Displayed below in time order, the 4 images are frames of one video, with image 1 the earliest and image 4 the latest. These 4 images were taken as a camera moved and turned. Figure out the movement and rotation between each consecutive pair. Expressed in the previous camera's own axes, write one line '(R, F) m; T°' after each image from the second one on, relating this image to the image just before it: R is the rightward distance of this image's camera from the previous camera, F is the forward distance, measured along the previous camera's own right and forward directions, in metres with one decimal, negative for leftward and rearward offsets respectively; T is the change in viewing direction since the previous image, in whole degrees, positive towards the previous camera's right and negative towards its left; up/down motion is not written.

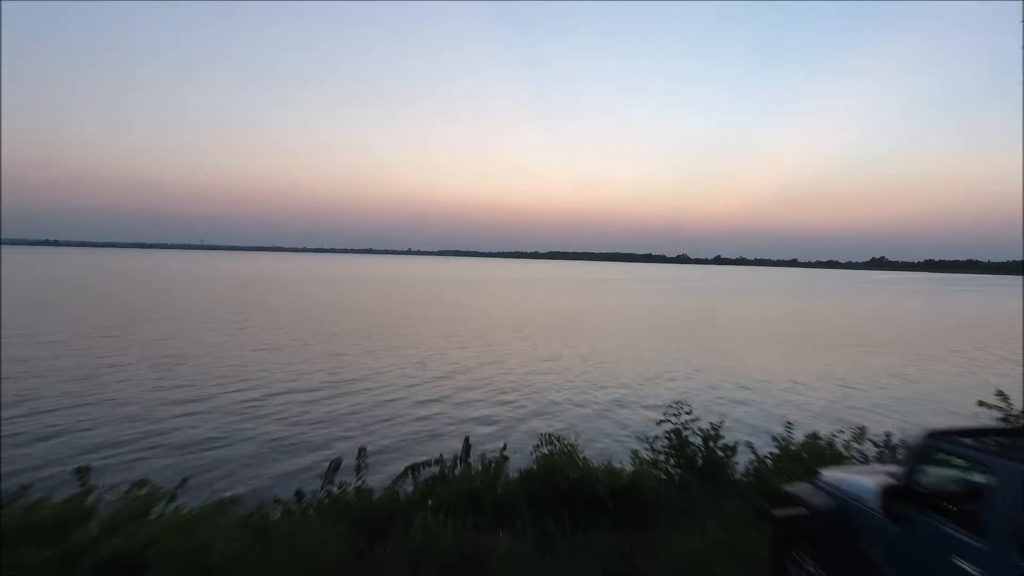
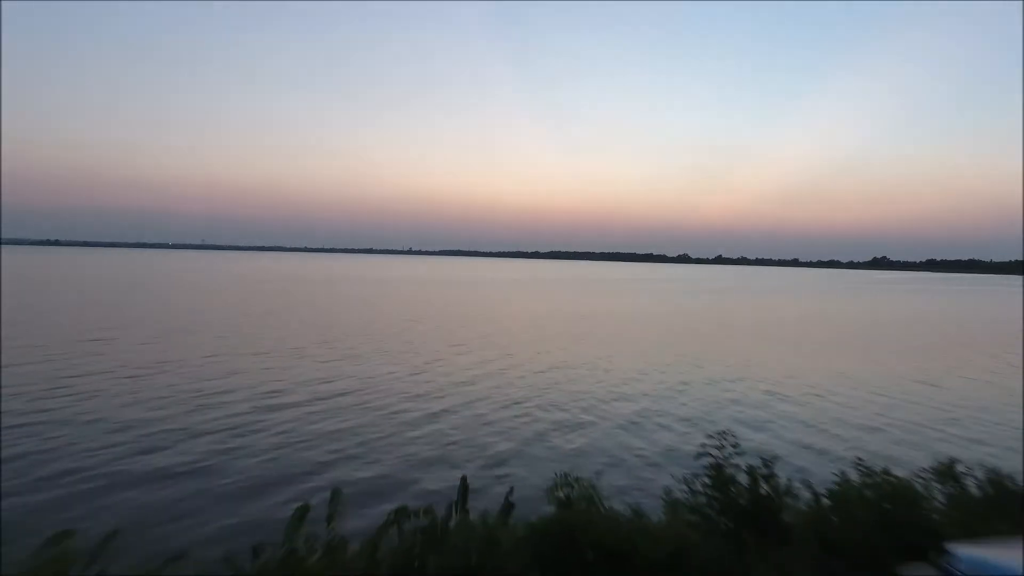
(+0.9, +1.5) m; -7°
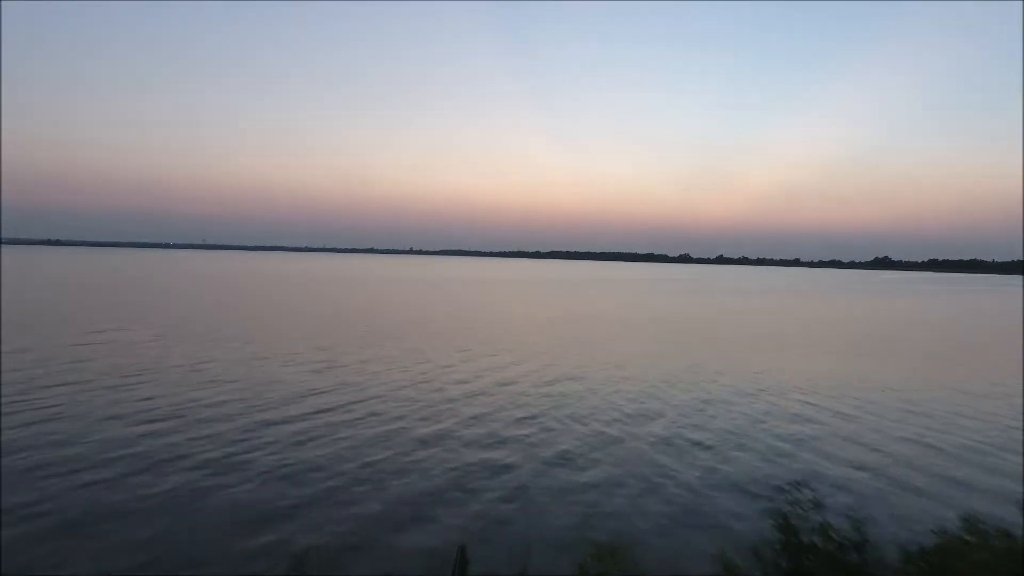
(-0.1, +1.7) m; -1°
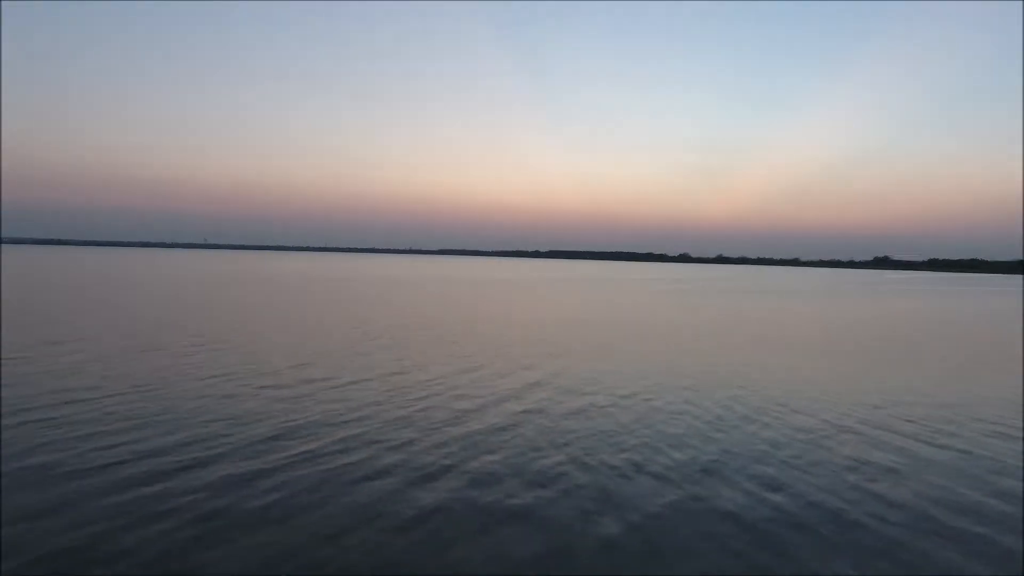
(-1.0, +3.6) m; 0°
